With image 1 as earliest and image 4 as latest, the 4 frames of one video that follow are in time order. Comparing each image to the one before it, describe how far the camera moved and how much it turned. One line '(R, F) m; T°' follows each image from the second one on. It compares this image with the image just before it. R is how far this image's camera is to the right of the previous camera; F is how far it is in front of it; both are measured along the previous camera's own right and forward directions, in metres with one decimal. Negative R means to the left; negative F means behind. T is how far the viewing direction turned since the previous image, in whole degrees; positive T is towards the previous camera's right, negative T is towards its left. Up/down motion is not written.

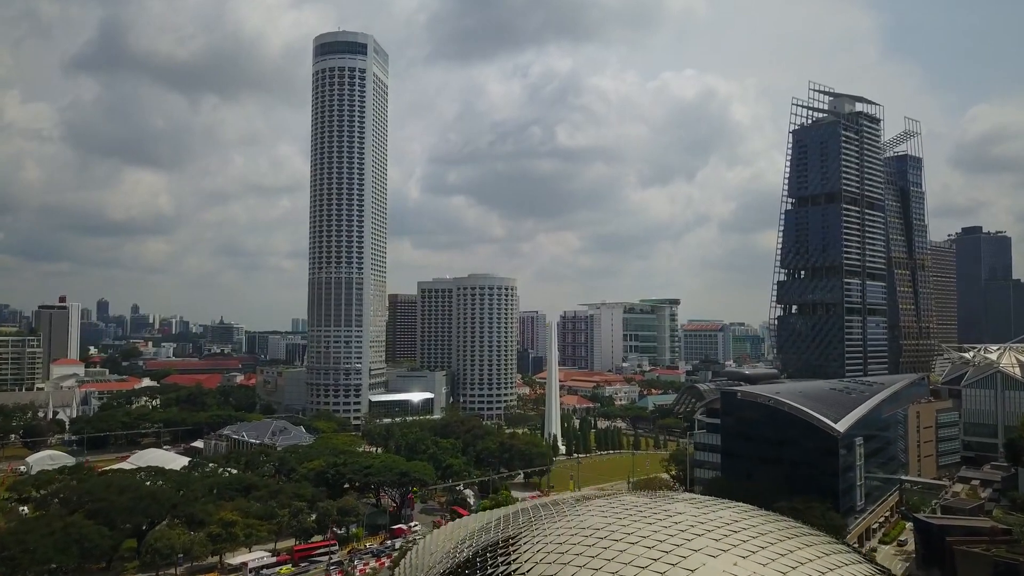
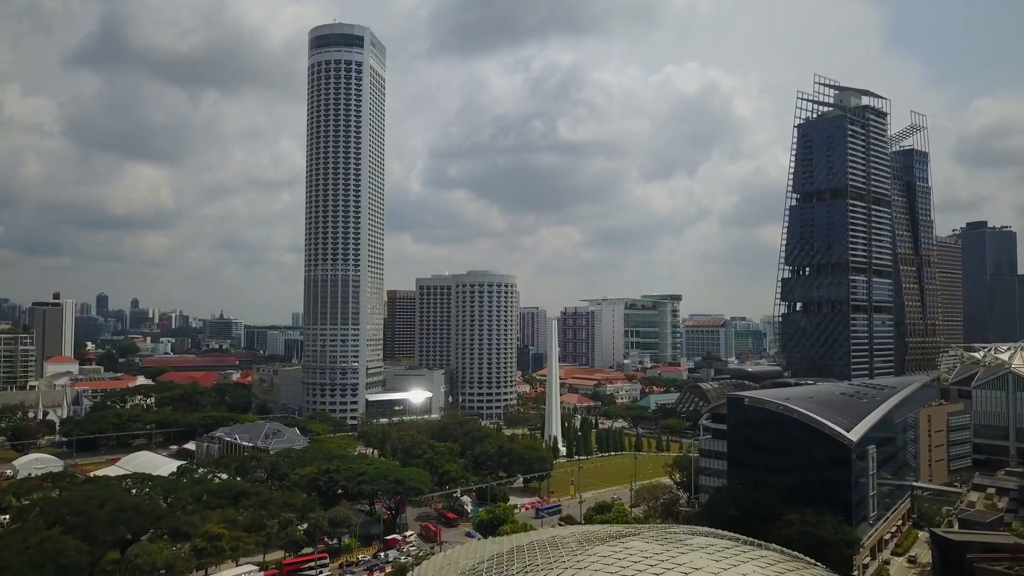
(+0.2, +1.7) m; 0°
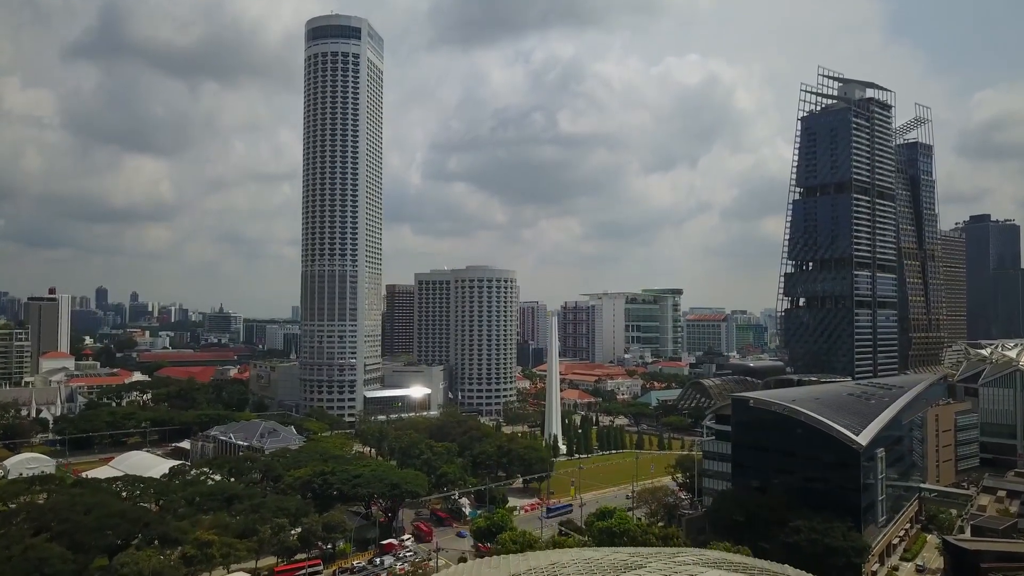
(+0.1, +1.1) m; 0°
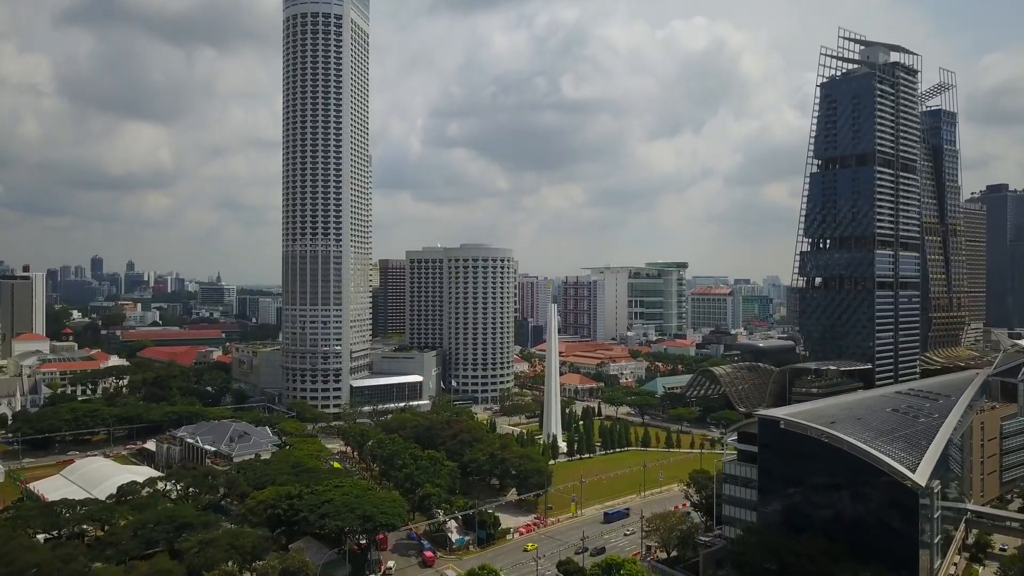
(+0.5, +6.1) m; 0°
